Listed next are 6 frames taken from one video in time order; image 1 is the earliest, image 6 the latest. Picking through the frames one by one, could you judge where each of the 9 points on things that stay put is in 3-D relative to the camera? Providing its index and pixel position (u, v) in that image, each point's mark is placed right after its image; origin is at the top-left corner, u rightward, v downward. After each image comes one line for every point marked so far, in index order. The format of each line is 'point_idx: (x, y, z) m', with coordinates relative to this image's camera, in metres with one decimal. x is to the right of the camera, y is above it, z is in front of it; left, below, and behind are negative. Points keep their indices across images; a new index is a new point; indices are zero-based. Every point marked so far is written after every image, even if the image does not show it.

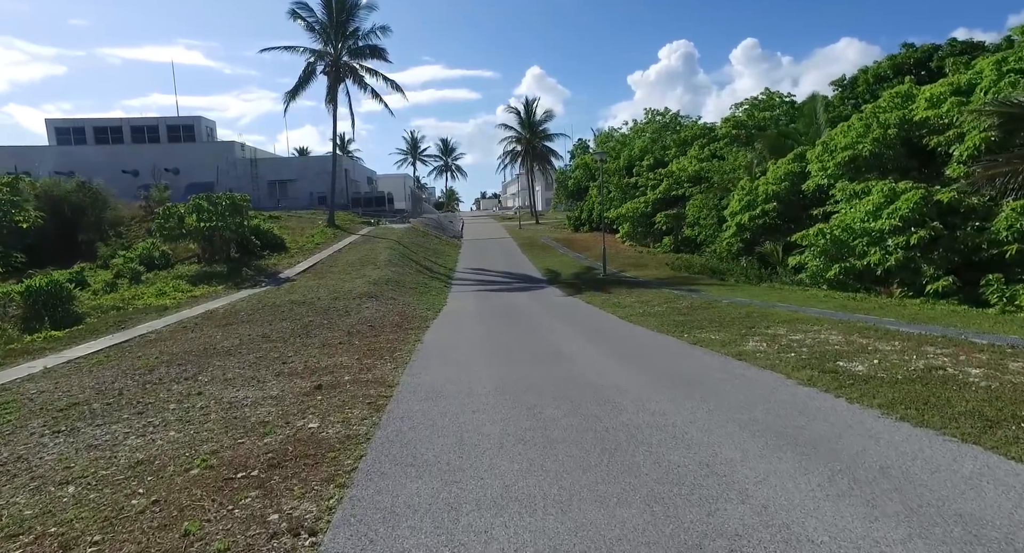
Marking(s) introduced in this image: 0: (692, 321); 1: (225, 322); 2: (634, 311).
0: (+3.1, -0.8, +12.1) m
1: (-5.4, -0.9, +13.2) m
2: (+2.6, -0.7, +14.8) m
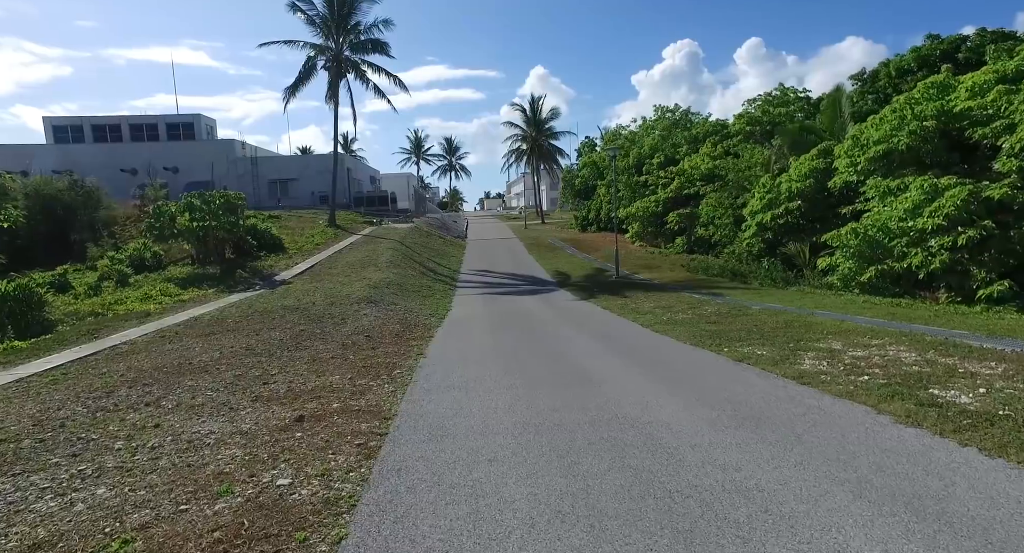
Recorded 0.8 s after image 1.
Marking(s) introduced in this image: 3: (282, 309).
0: (+3.3, -0.8, +10.9) m
1: (-5.2, -0.9, +12.0) m
2: (+2.8, -0.8, +13.6) m
3: (-4.9, -0.7, +15.0) m
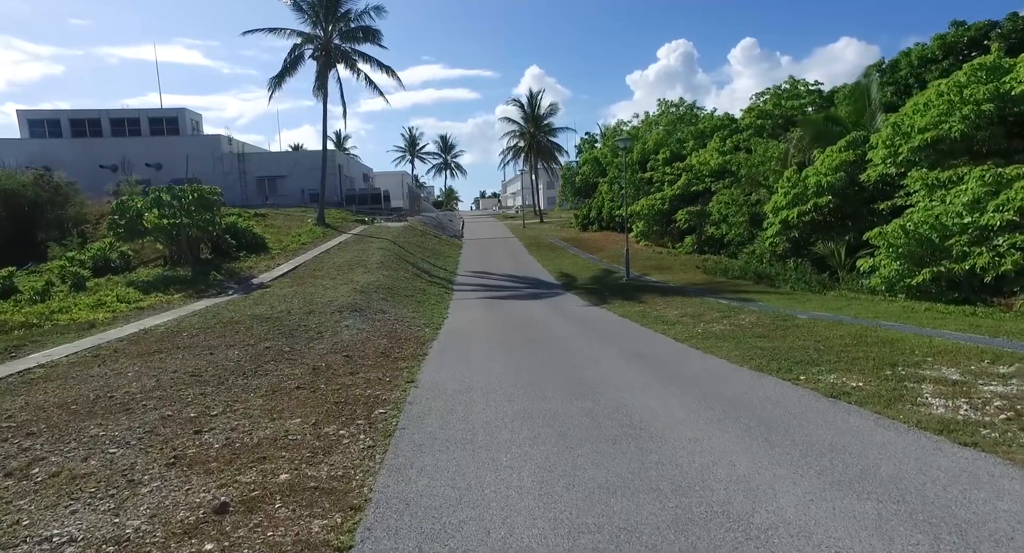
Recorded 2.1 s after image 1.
0: (+3.5, -0.9, +8.9) m
1: (-5.0, -1.0, +9.9) m
2: (+2.9, -0.9, +11.6) m
3: (-4.8, -0.8, +12.9) m
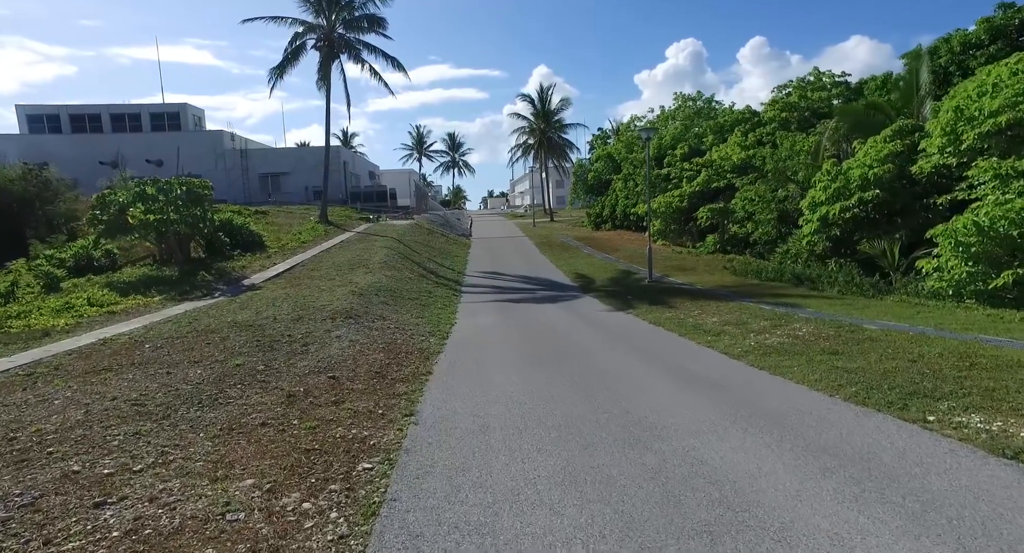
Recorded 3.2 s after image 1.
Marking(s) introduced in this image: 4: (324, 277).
0: (+3.7, -1.0, +7.1) m
1: (-4.8, -1.0, +8.2) m
2: (+3.2, -0.9, +9.8) m
3: (-4.5, -0.8, +11.3) m
4: (-5.1, 0.0, +19.0) m
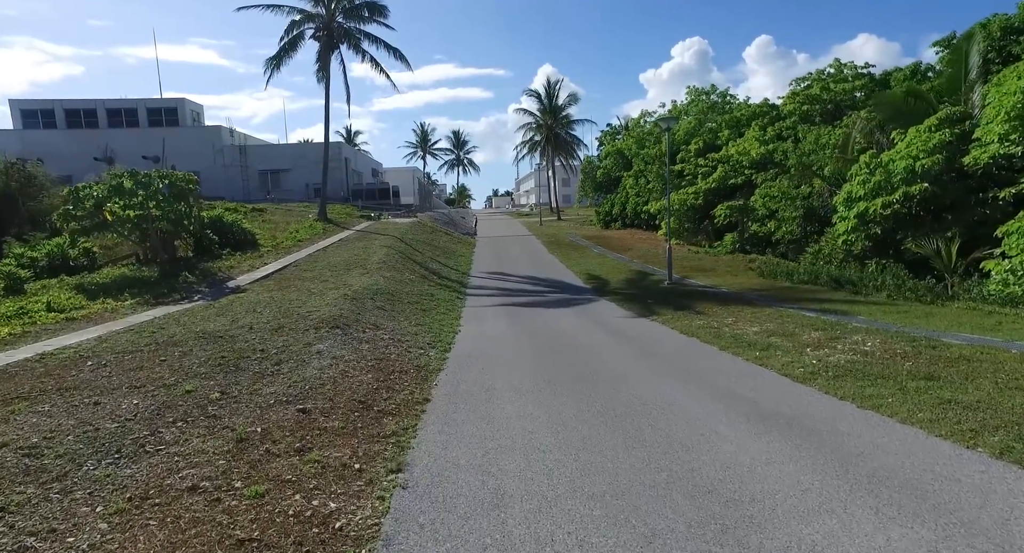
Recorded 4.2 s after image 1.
0: (+3.9, -1.0, +5.5) m
1: (-4.6, -1.1, +6.7) m
2: (+3.4, -1.0, +8.2) m
3: (-4.3, -0.9, +9.7) m
4: (-4.9, -0.1, +17.5) m
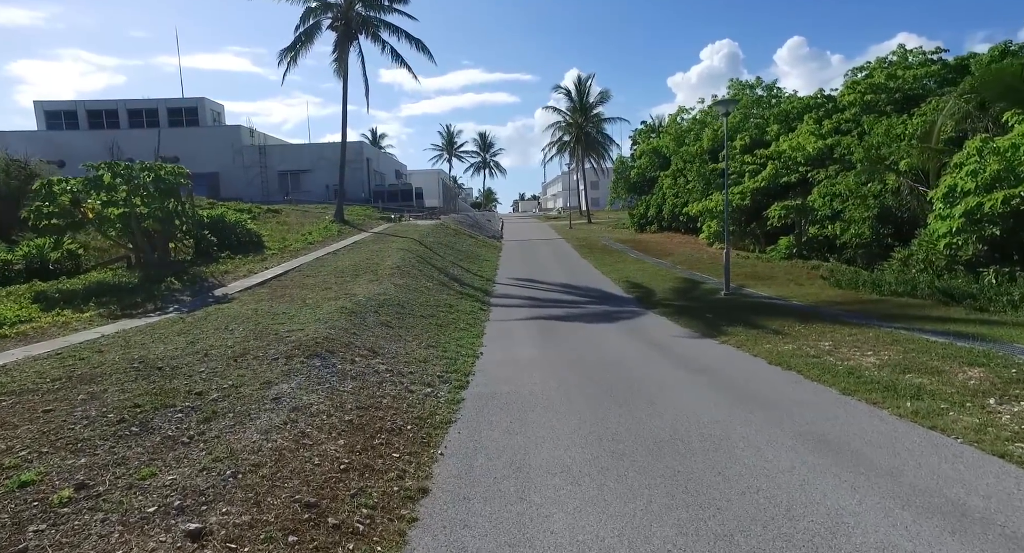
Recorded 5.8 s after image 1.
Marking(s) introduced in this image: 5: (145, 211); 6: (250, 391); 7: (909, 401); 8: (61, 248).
0: (+4.1, -1.1, +2.7) m
1: (-4.3, -1.2, +4.1) m
2: (+3.7, -1.1, +5.4) m
3: (-3.9, -1.0, +7.1) m
4: (-4.2, -0.2, +14.9) m
5: (-9.0, +1.6, +16.9) m
6: (-2.3, -1.0, +6.3) m
7: (+3.6, -1.1, +6.4) m
8: (-11.7, +0.7, +18.1) m
